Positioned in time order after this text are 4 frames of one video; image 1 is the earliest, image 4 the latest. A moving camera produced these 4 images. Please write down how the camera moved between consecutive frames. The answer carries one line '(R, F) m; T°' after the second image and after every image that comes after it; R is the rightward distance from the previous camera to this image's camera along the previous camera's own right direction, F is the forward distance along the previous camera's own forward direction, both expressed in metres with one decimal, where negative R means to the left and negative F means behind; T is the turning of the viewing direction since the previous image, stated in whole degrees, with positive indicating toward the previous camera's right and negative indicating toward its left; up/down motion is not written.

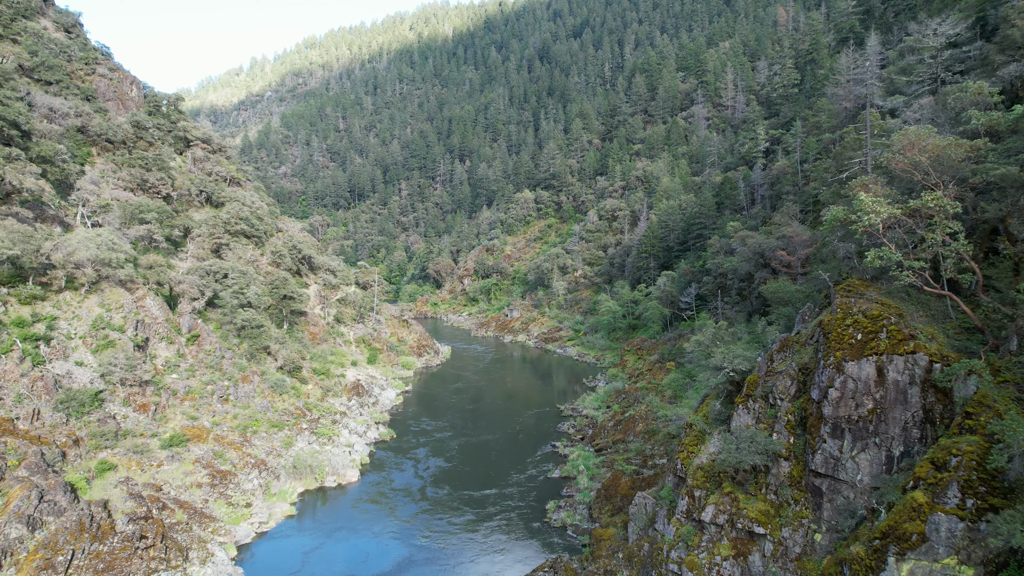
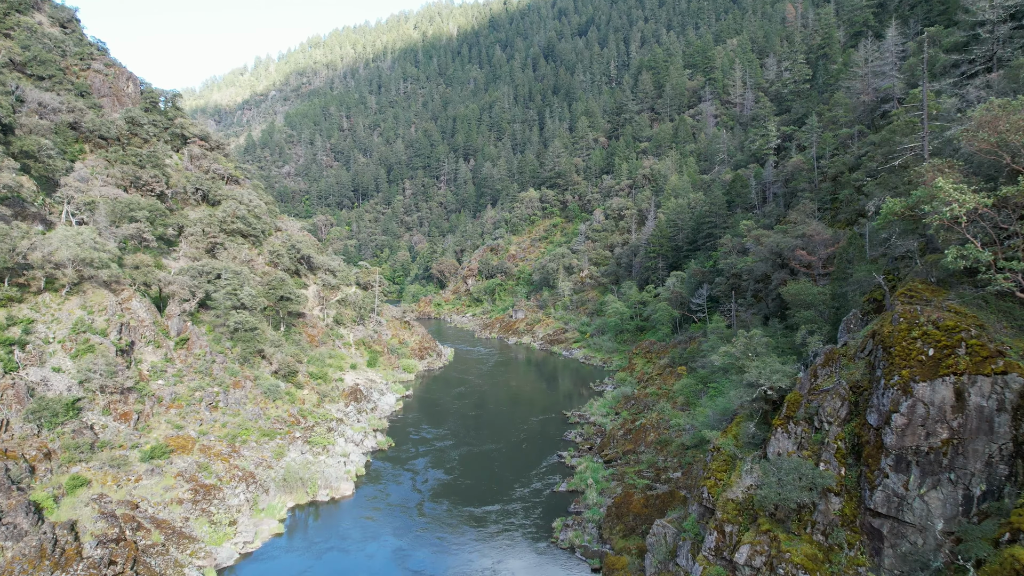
(0.0, +1.3) m; 0°
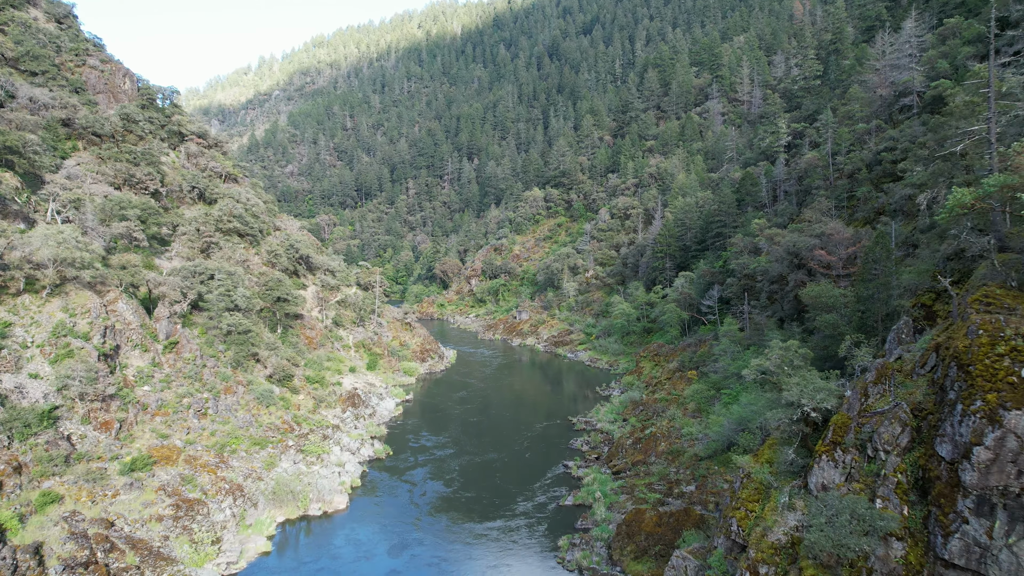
(0.0, +1.2) m; 0°
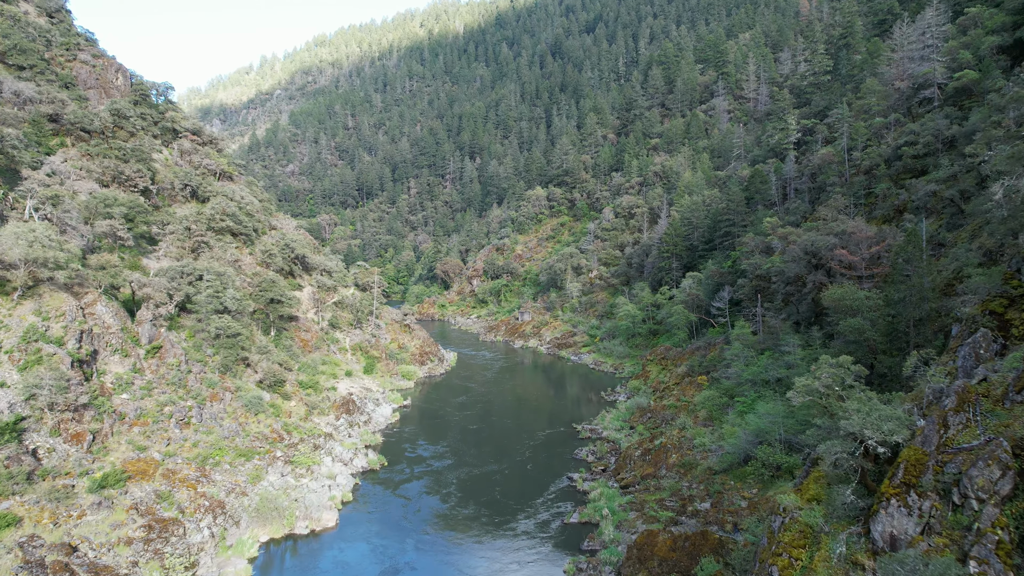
(0.0, +1.3) m; 0°
